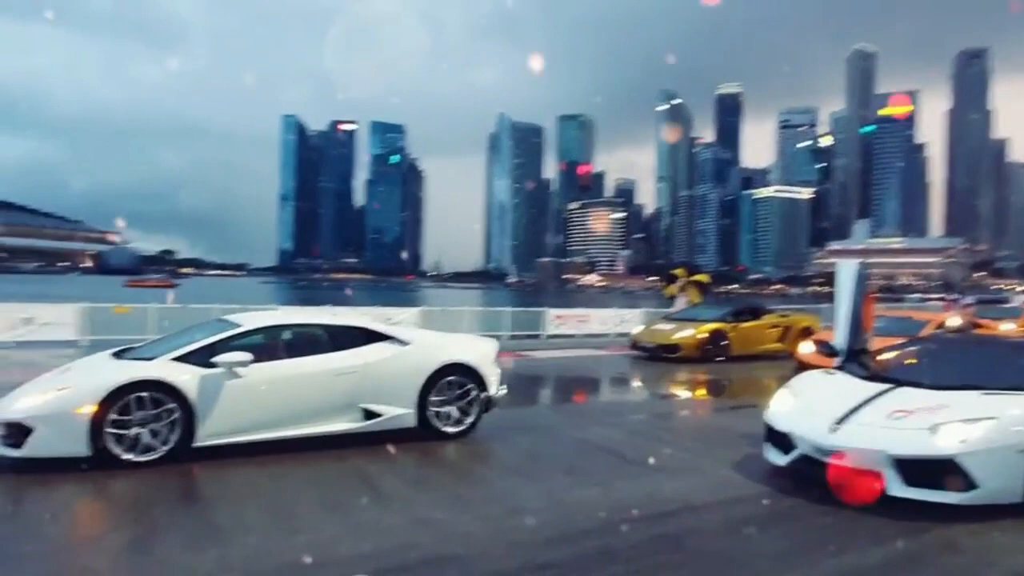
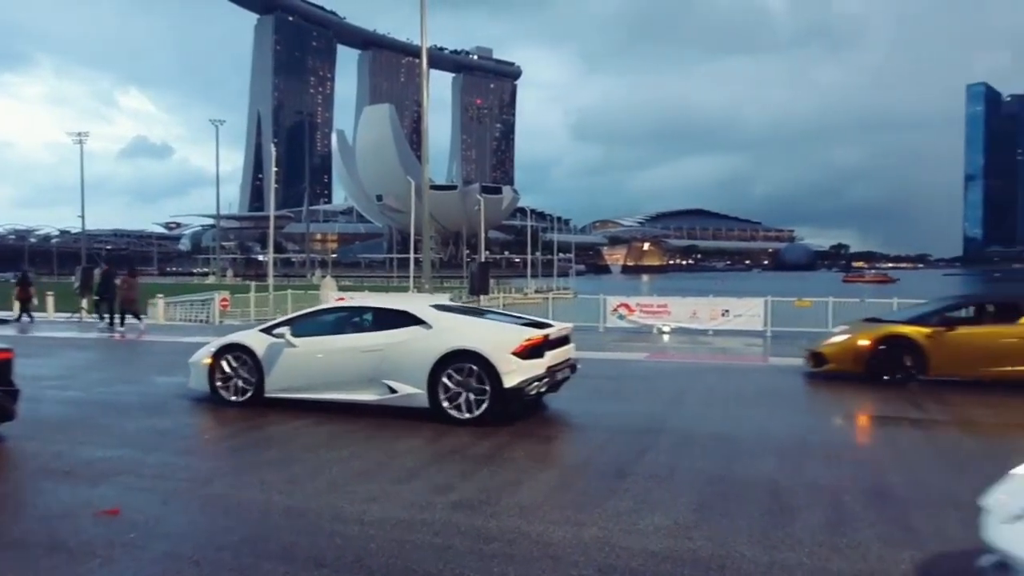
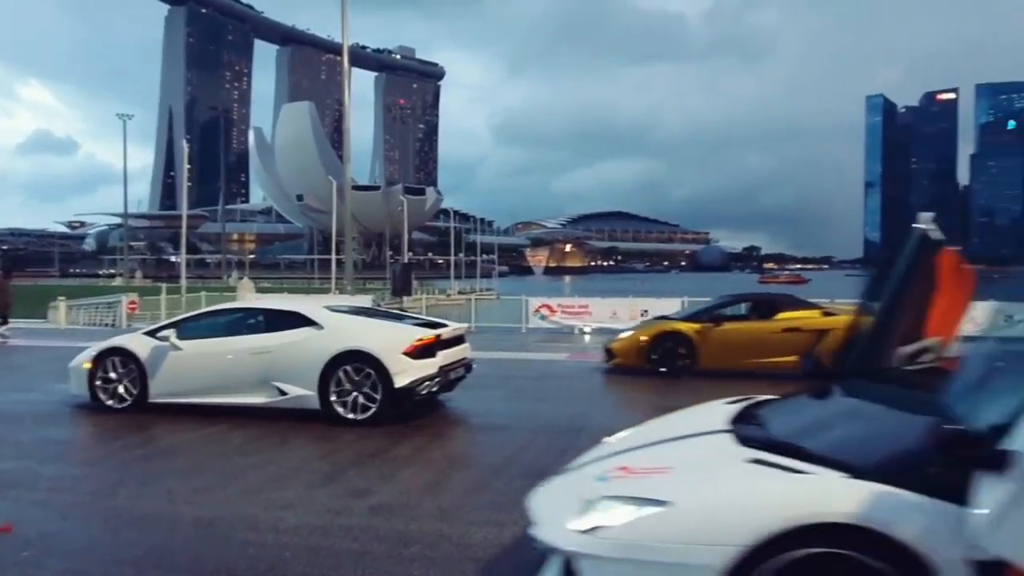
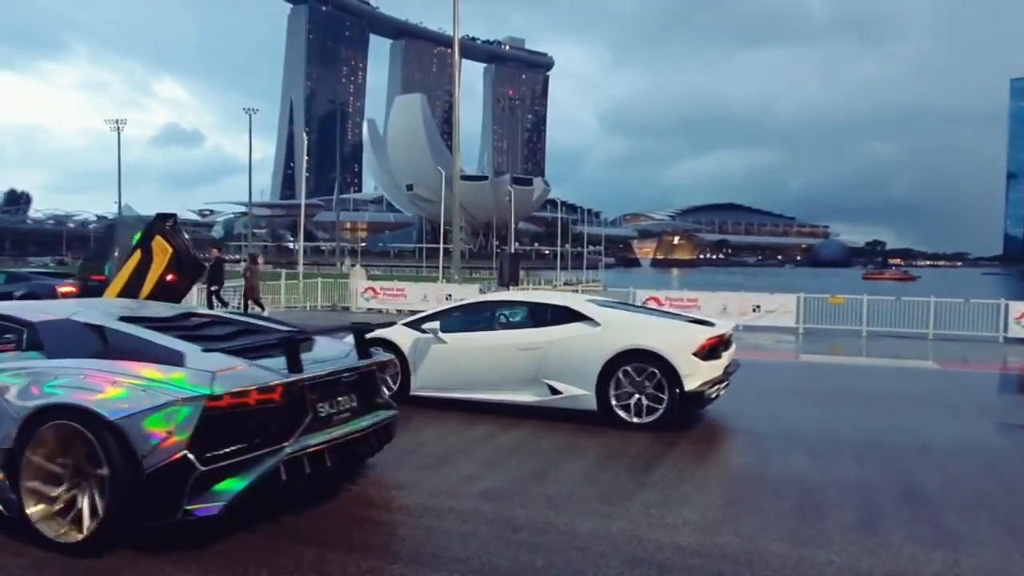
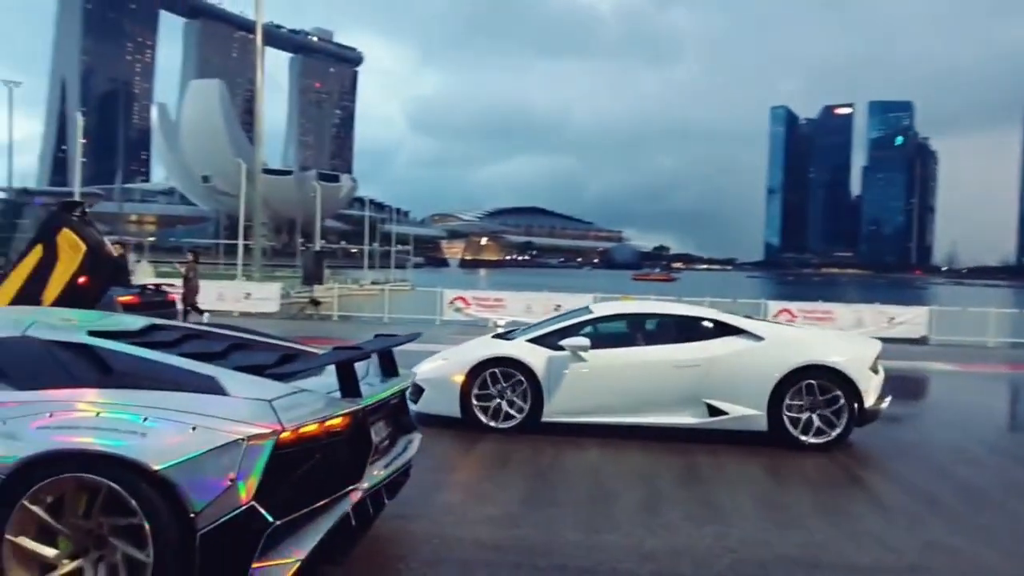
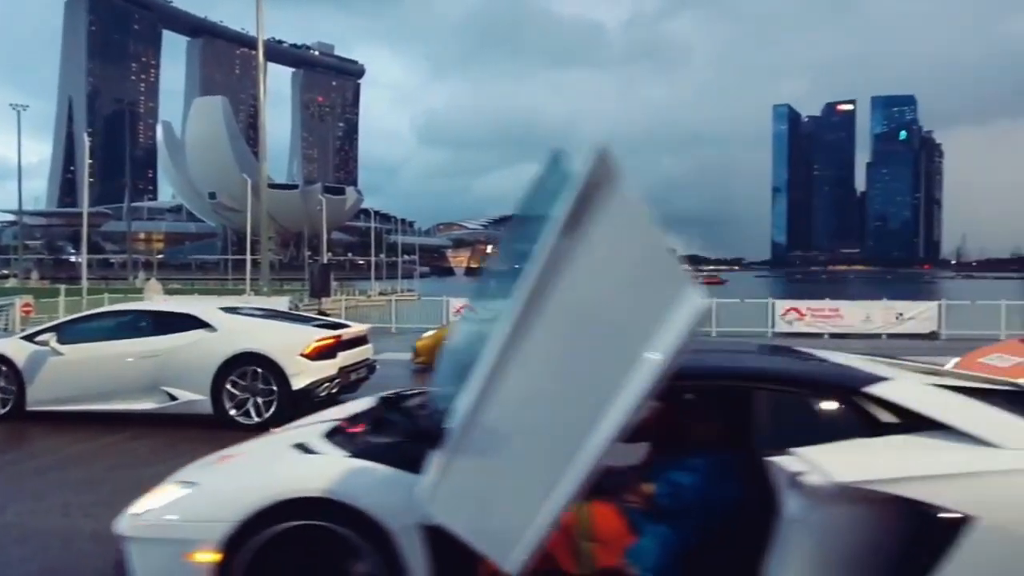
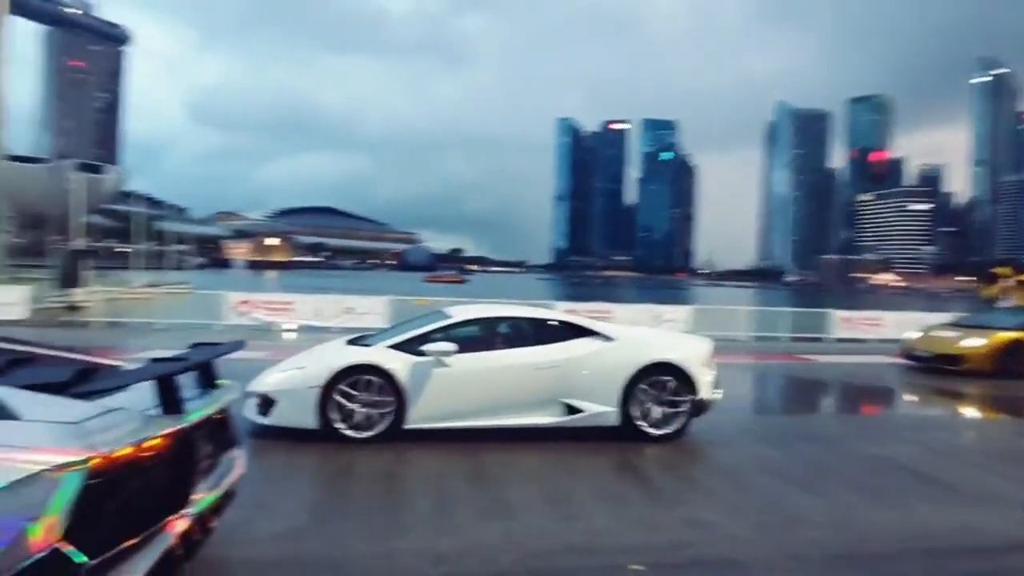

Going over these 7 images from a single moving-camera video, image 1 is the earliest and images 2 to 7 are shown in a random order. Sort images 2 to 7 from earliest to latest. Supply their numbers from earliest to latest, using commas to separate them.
7, 5, 4, 2, 3, 6
